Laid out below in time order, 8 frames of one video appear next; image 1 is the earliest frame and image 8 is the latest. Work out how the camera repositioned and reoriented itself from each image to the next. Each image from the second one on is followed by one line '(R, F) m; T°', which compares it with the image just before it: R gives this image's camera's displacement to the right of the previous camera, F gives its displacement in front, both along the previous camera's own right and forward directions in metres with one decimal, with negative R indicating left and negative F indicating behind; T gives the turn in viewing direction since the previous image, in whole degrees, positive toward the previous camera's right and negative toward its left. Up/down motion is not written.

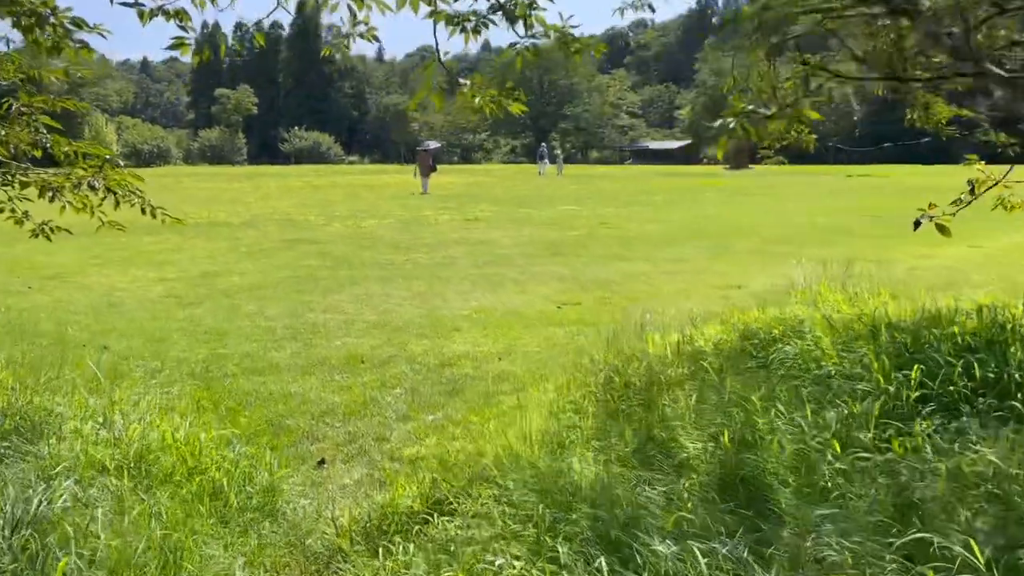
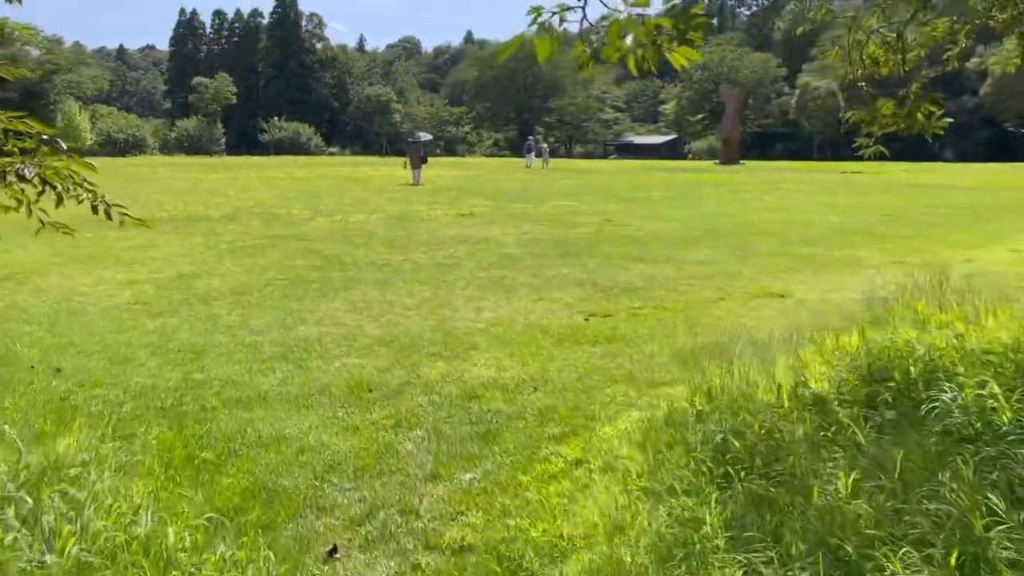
(-0.4, +1.1) m; +1°
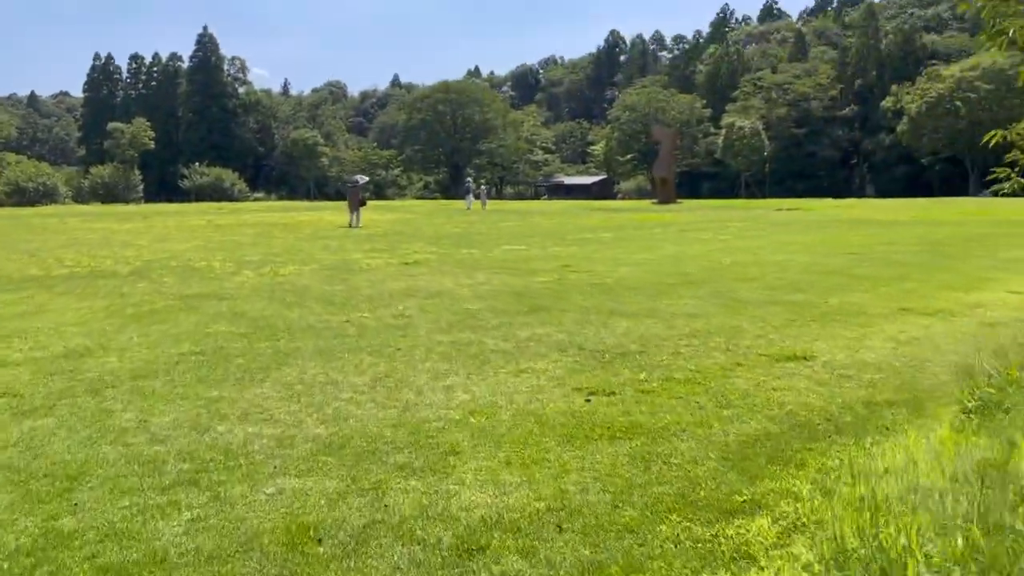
(-0.3, +1.5) m; +5°
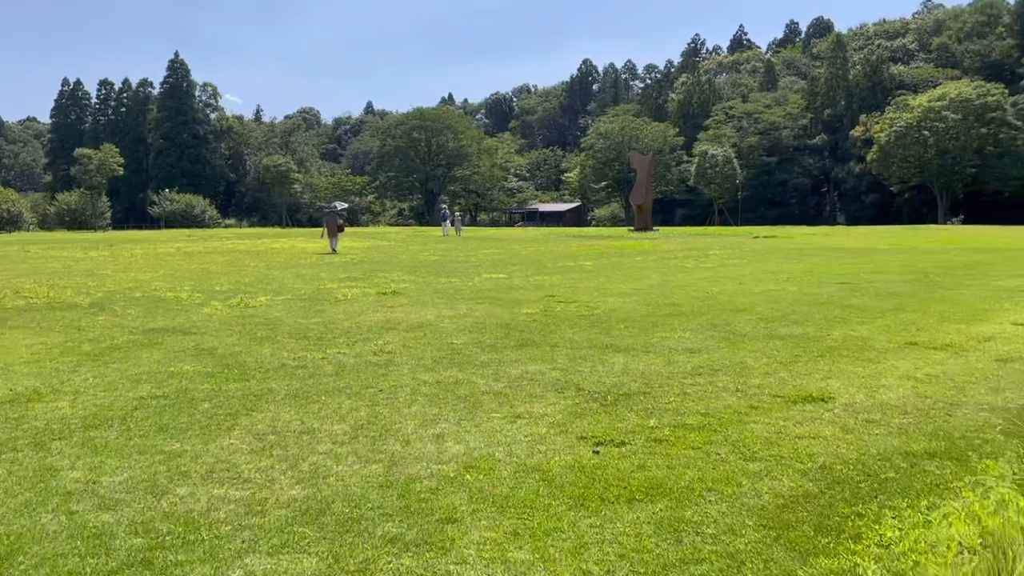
(-0.2, +0.6) m; +2°
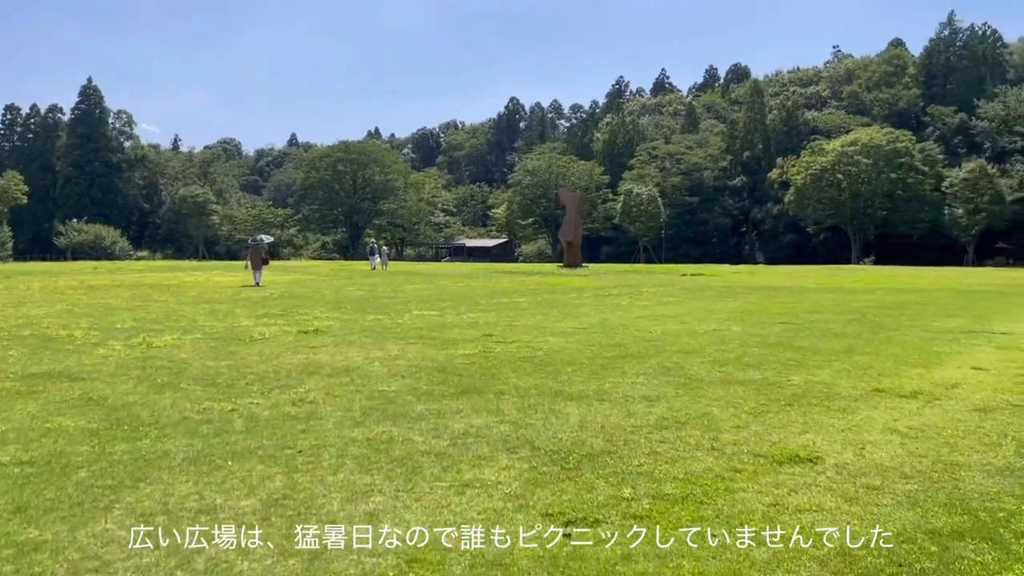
(-0.2, +1.0) m; +5°
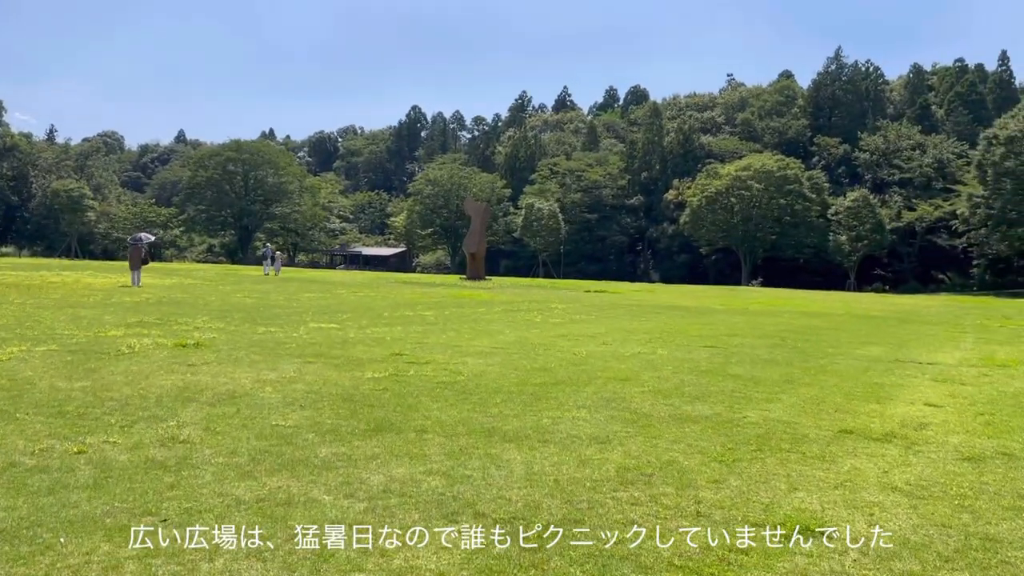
(-0.3, +1.4) m; +7°
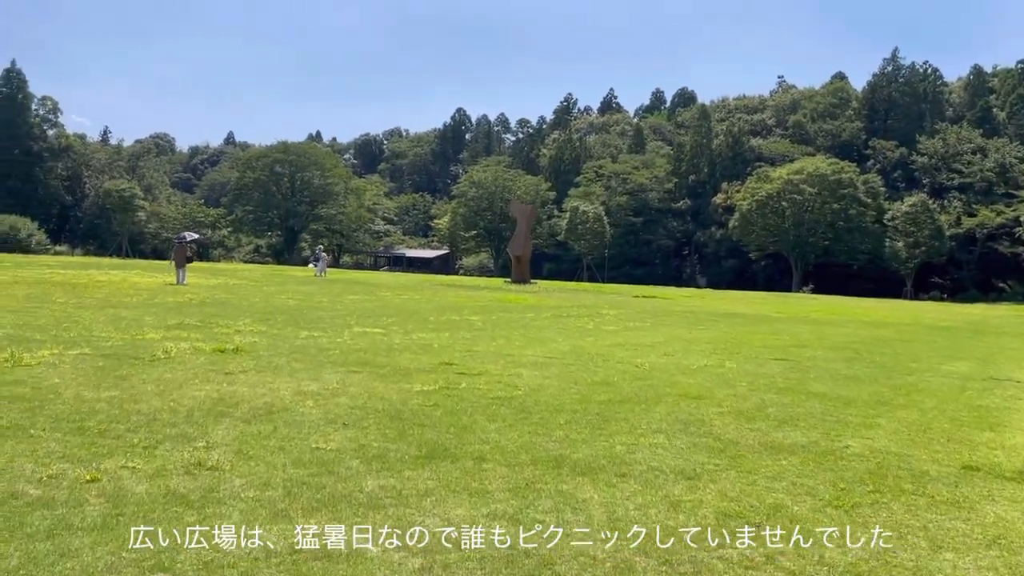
(-0.3, +0.9) m; -3°
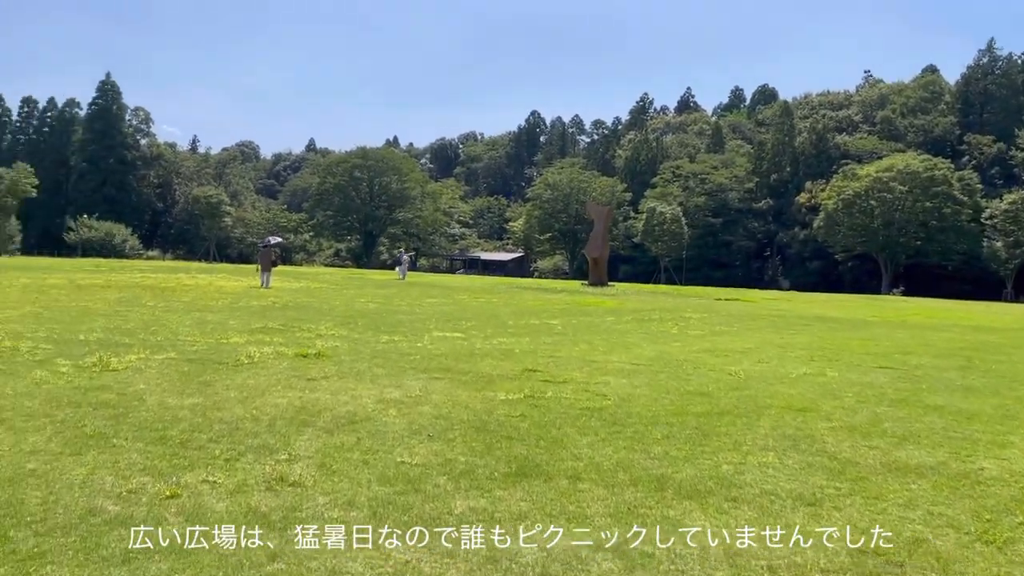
(-0.2, +0.5) m; -5°
